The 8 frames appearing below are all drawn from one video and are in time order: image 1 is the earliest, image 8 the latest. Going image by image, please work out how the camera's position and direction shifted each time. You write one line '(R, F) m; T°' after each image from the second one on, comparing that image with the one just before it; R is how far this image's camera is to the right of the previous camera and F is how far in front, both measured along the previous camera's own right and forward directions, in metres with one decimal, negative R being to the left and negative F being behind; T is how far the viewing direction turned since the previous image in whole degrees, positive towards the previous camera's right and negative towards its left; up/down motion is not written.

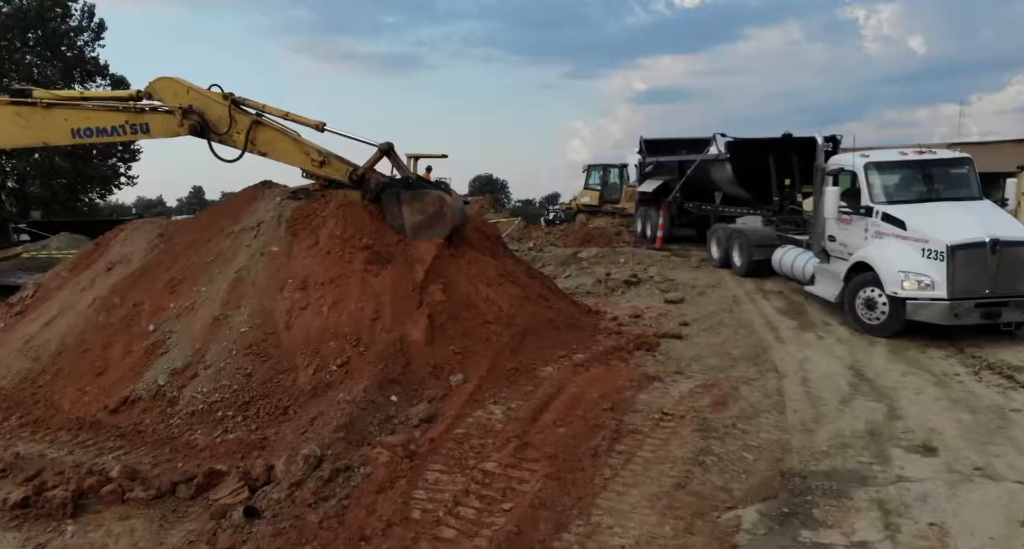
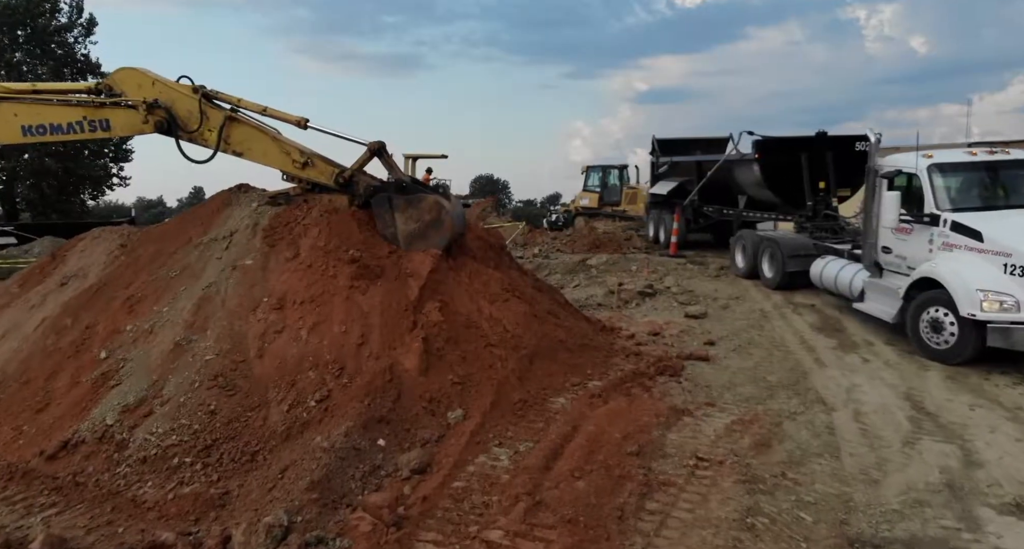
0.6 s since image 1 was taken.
(0.0, +0.9) m; 0°
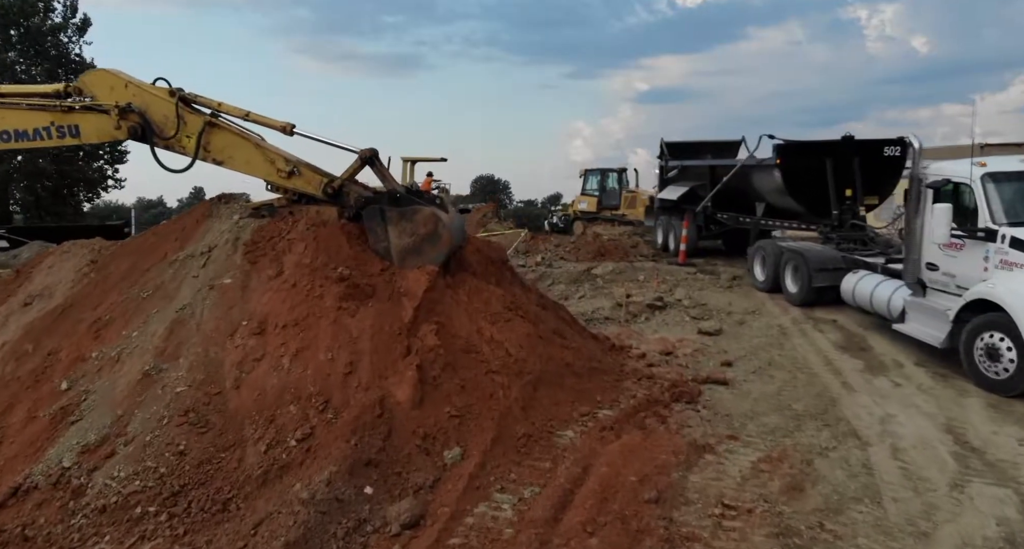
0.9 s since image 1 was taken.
(0.0, +0.5) m; 0°
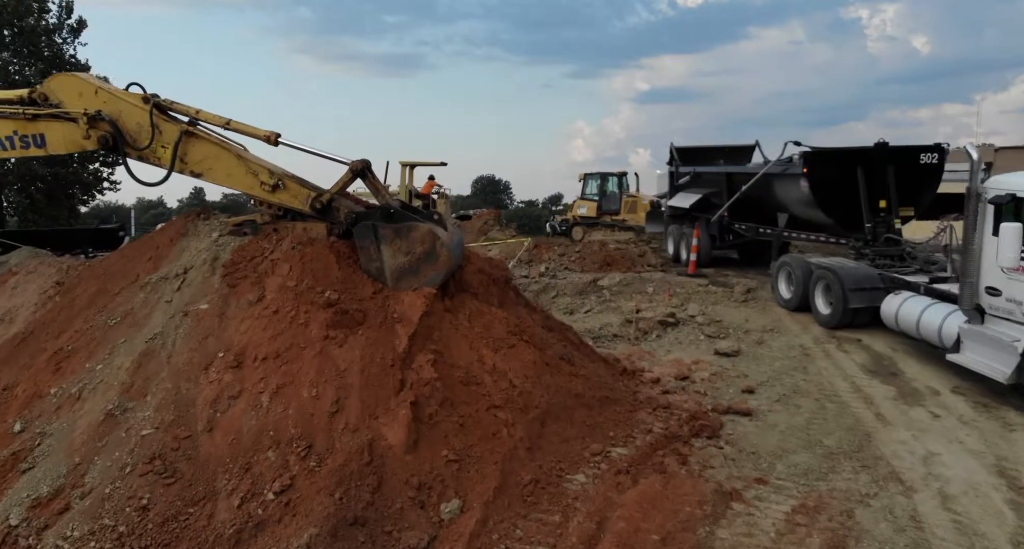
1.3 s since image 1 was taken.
(0.0, +0.5) m; 0°
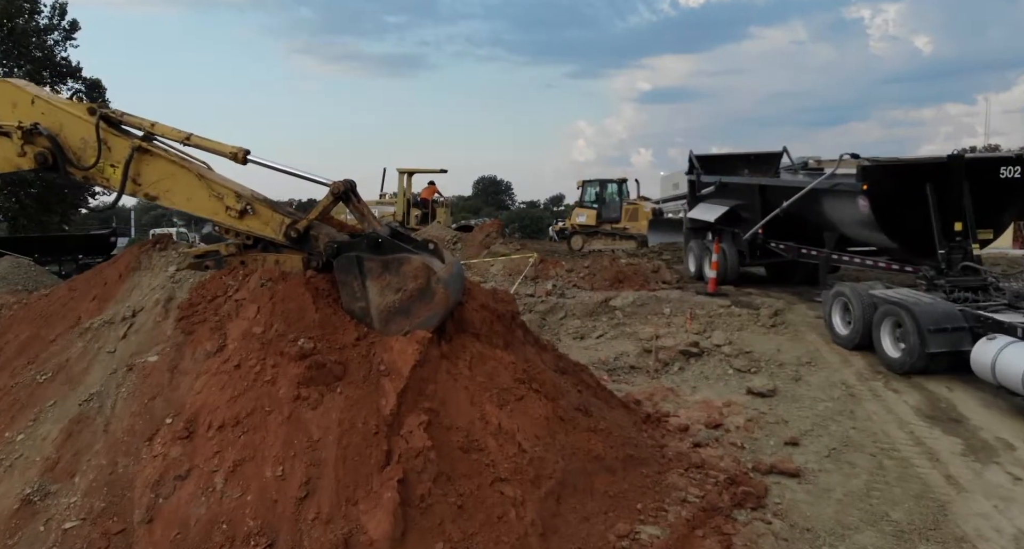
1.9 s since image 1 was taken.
(0.0, +0.9) m; 0°
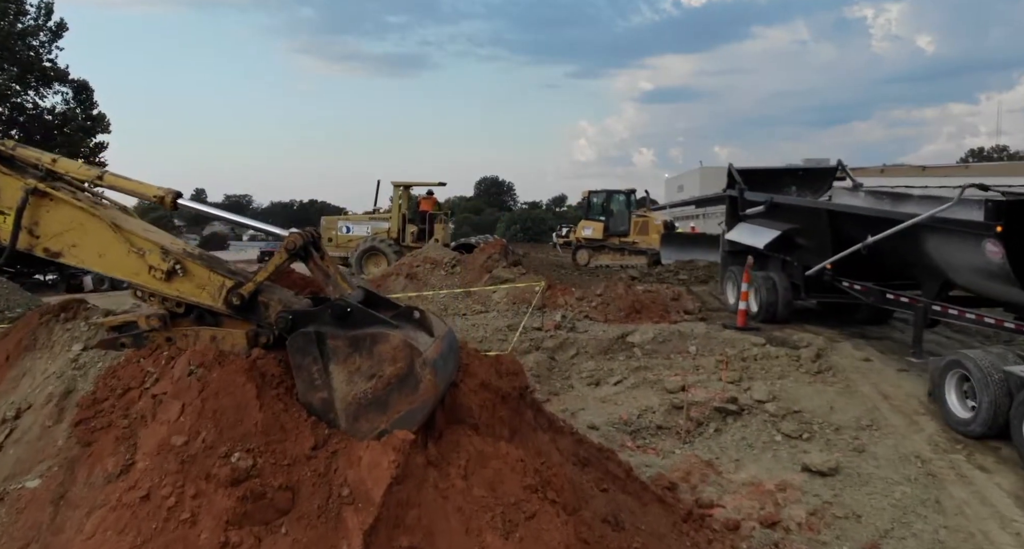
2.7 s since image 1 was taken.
(0.0, +1.2) m; 0°
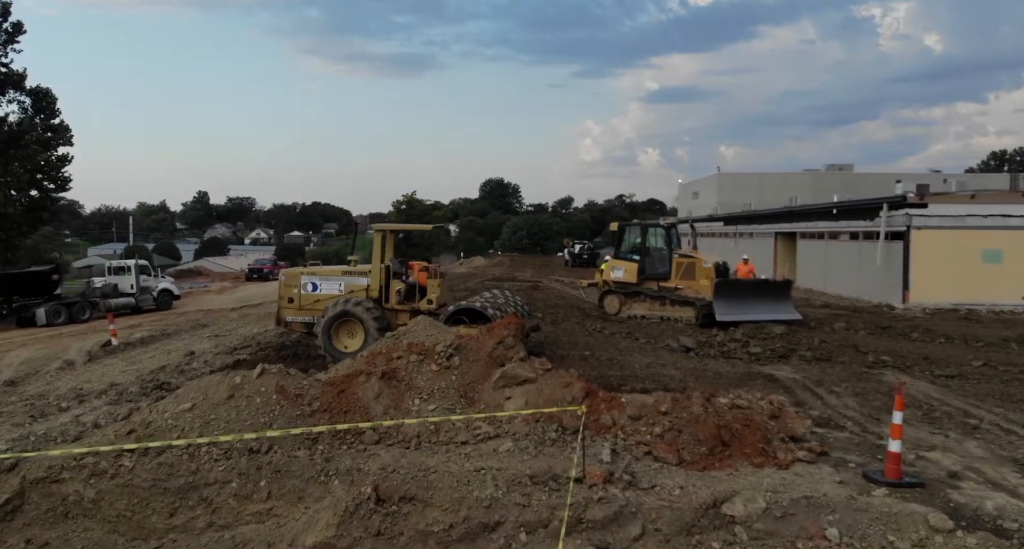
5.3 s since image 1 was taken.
(-0.2, +3.4) m; 0°
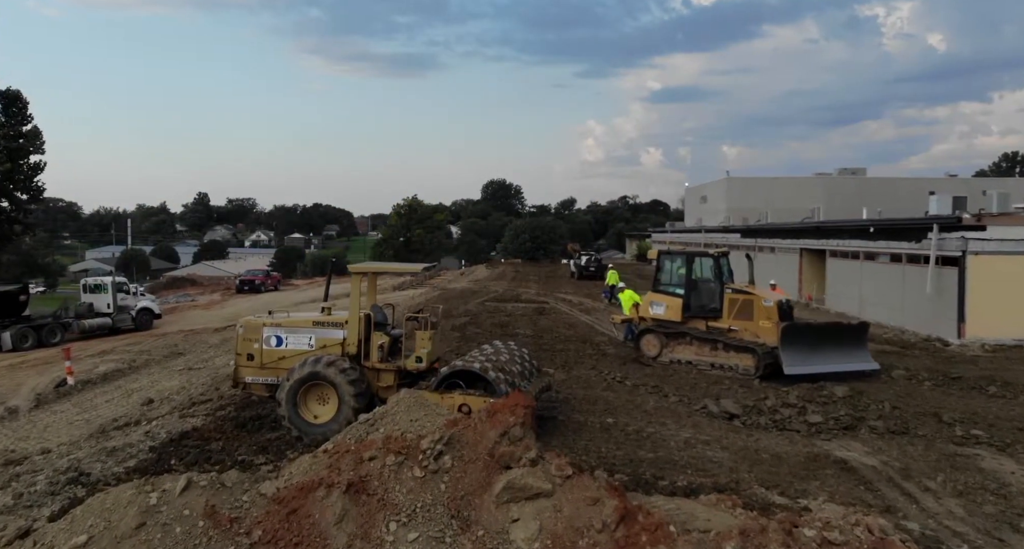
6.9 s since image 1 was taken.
(-0.1, +1.9) m; 0°
